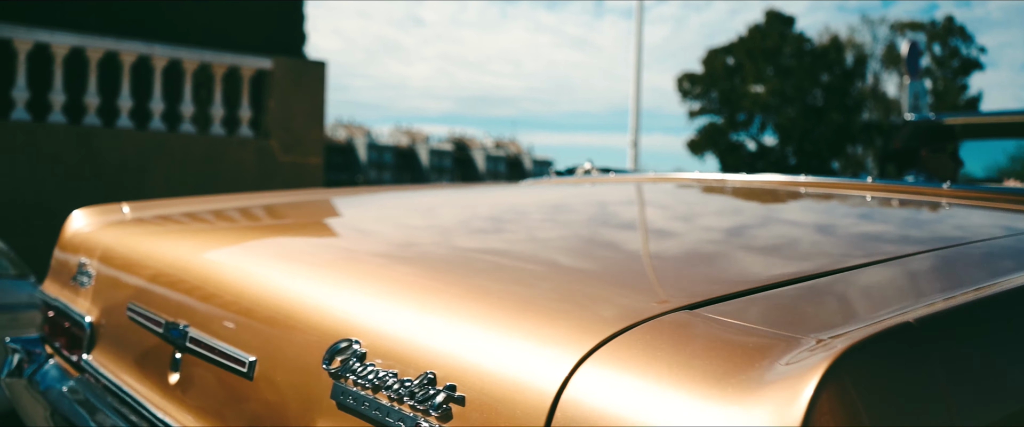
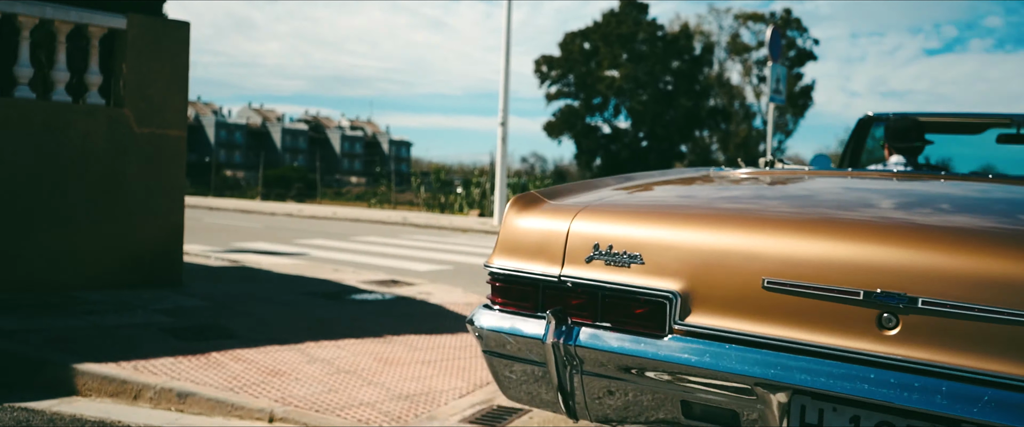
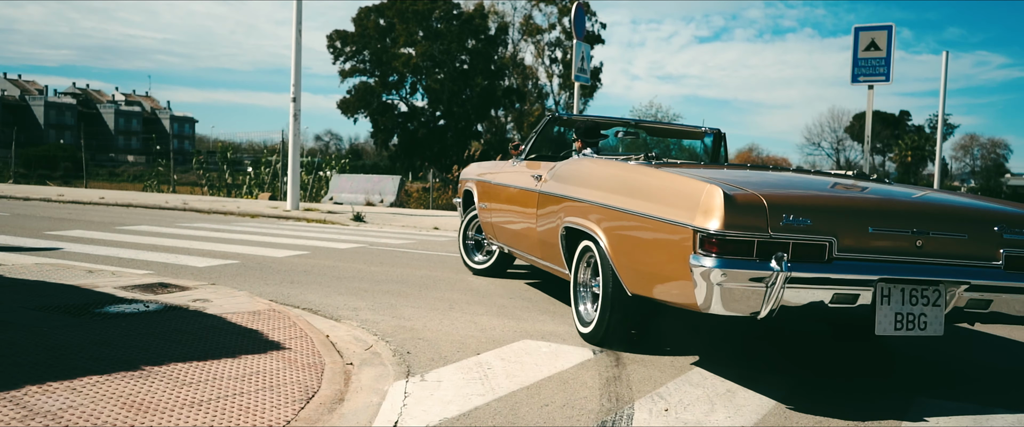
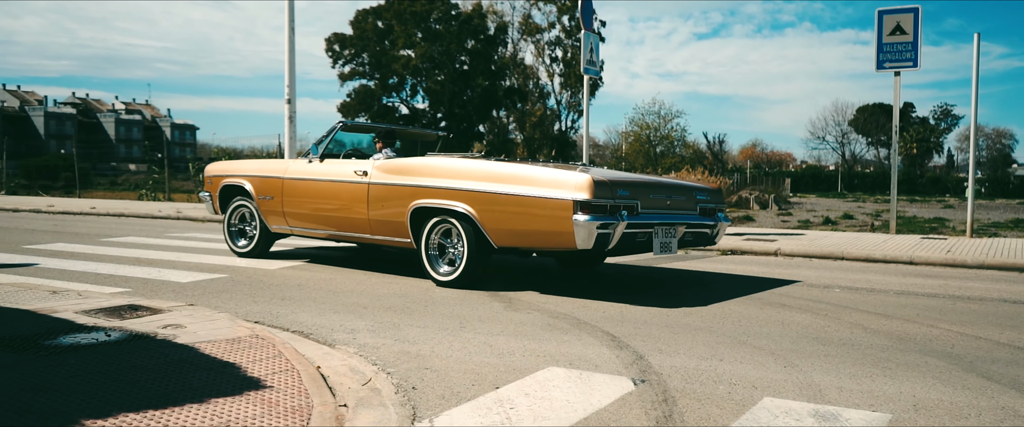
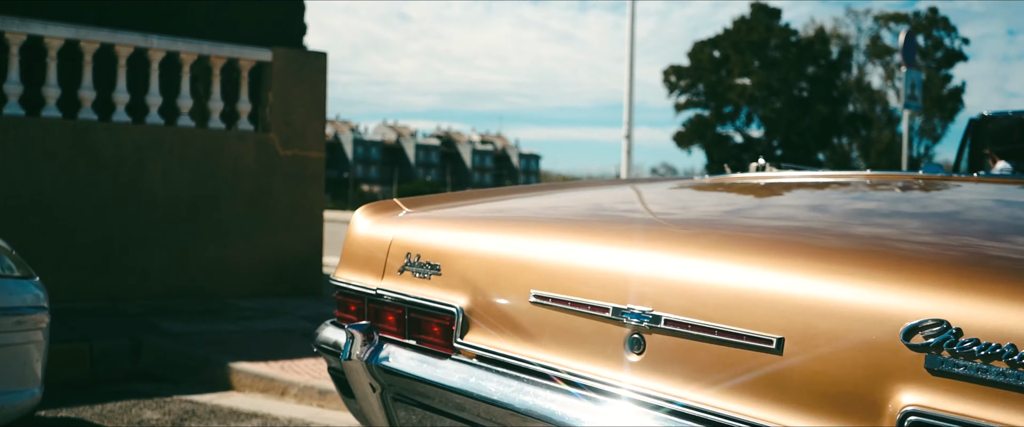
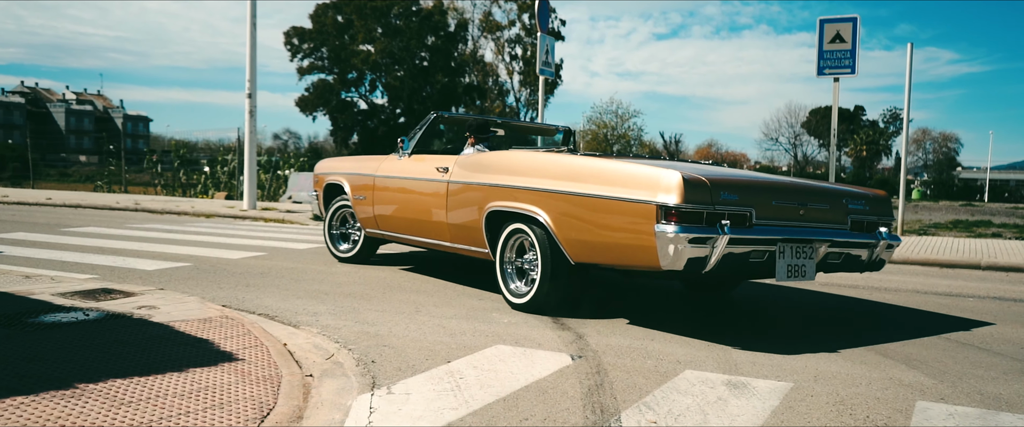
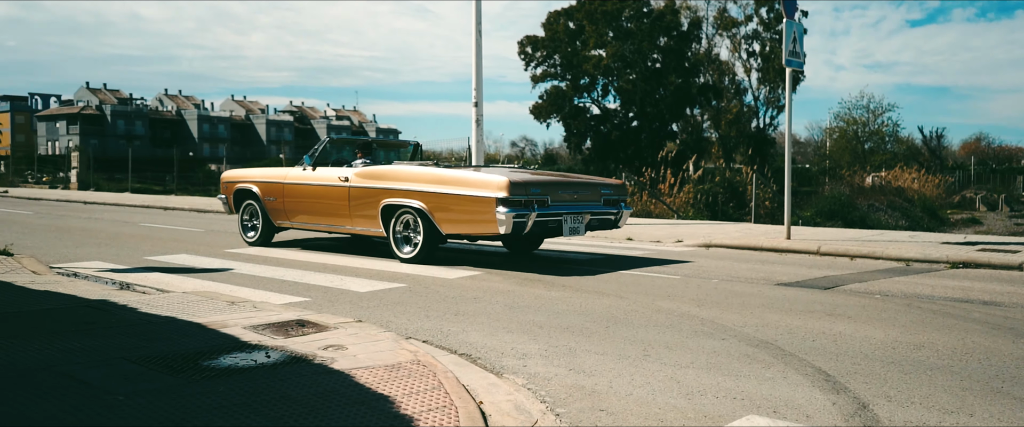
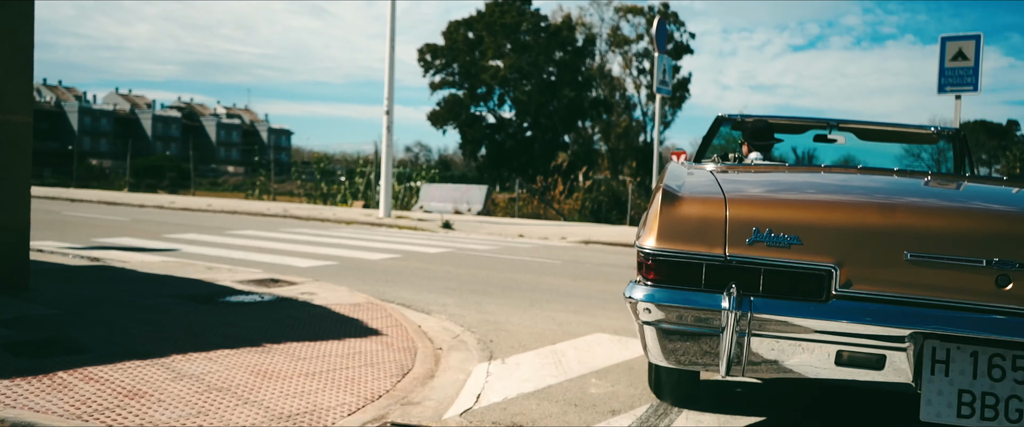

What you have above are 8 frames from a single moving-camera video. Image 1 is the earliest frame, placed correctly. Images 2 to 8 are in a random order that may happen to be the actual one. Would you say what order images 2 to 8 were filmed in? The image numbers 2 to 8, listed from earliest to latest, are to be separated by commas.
5, 2, 8, 3, 6, 4, 7
